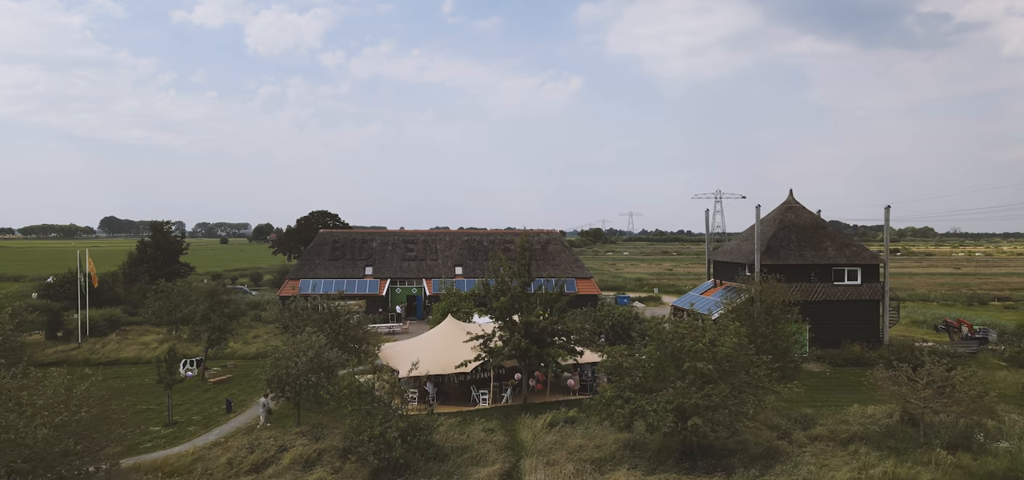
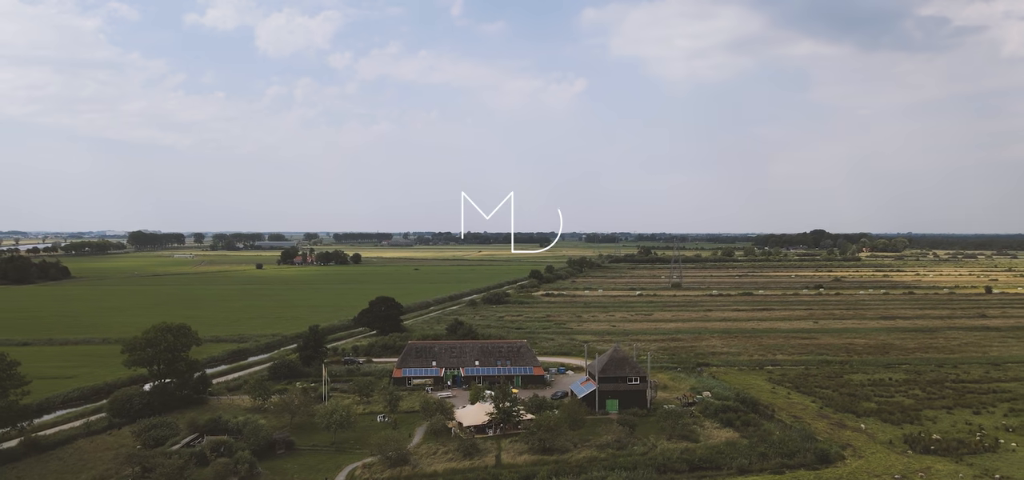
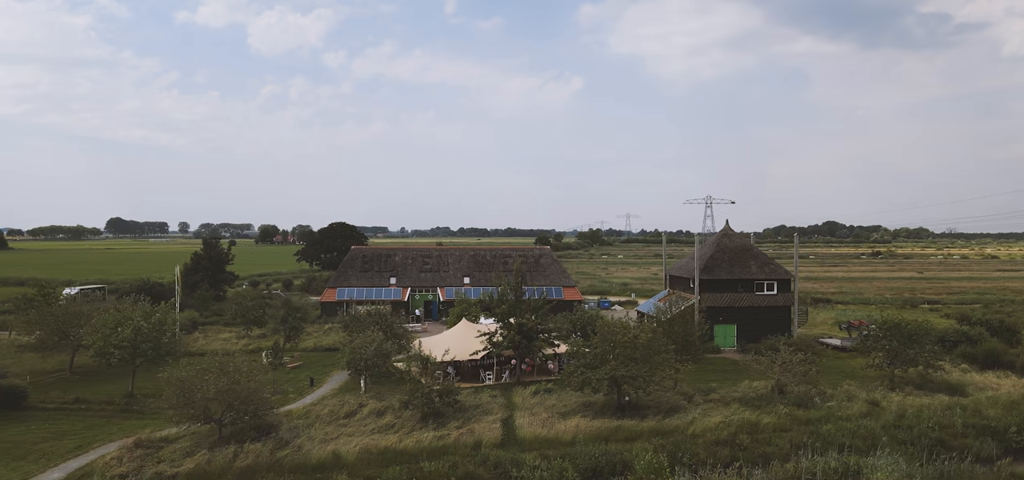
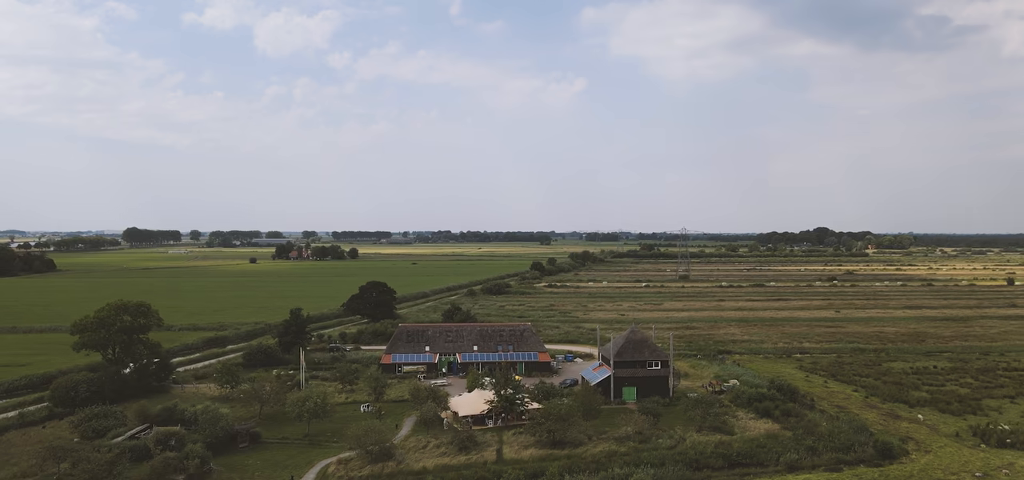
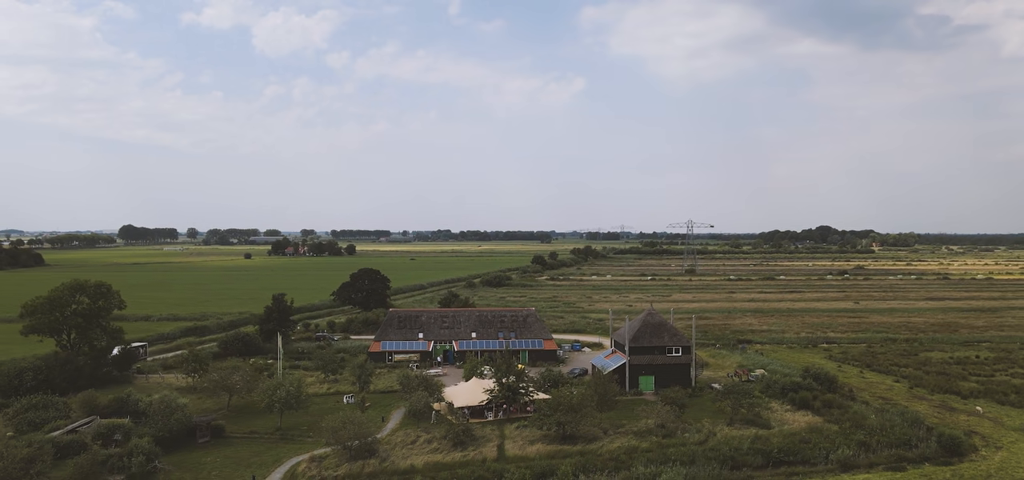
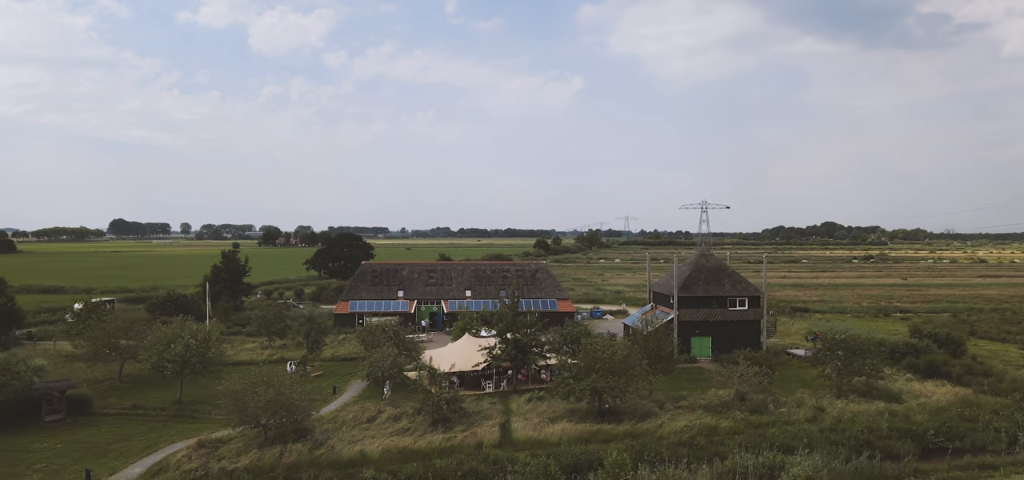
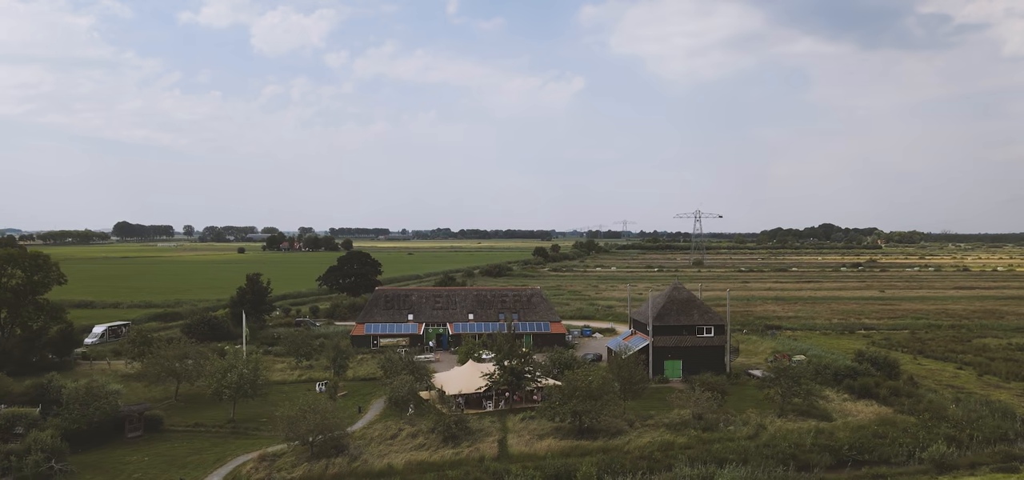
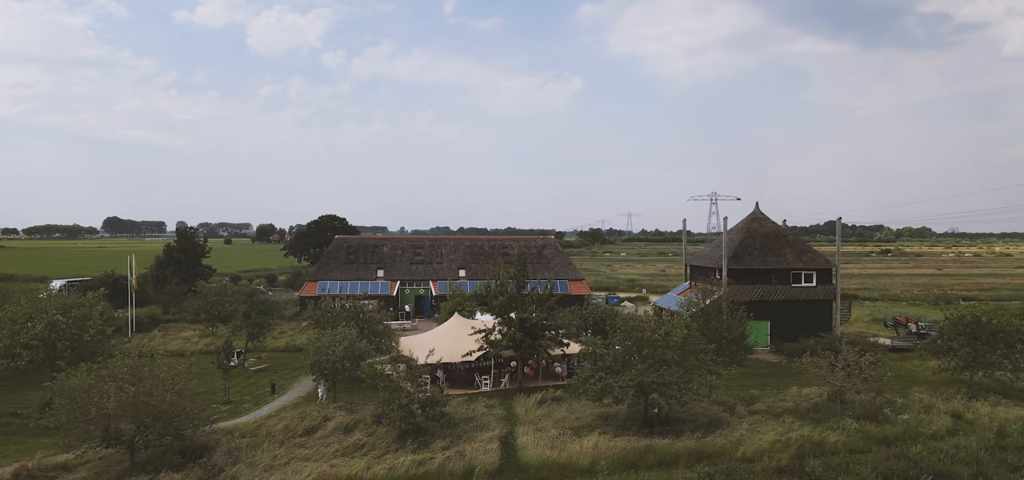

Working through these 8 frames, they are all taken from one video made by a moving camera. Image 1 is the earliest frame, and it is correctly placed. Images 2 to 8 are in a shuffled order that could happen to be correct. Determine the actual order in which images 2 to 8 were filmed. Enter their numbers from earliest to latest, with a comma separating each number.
8, 3, 6, 7, 5, 4, 2
